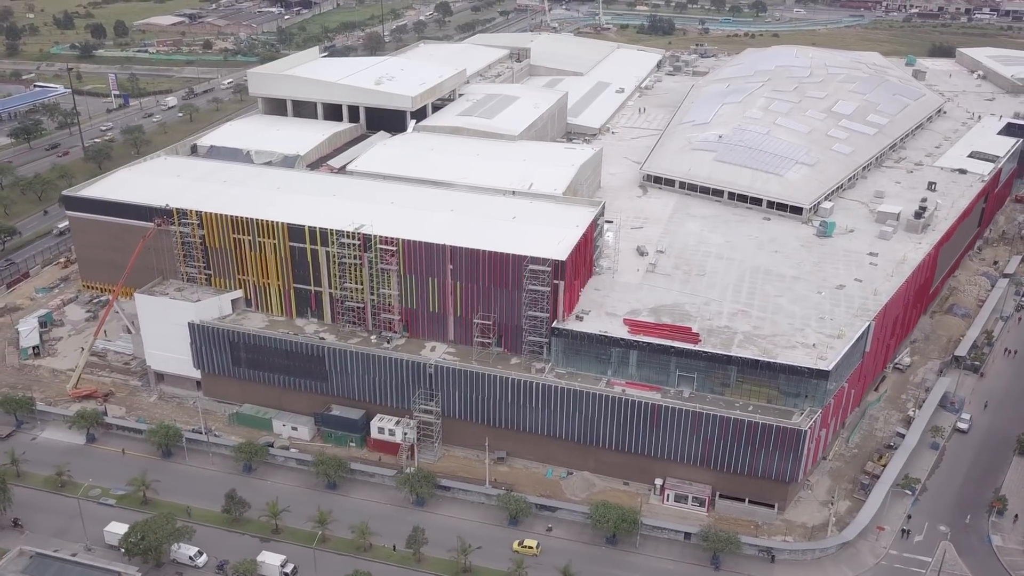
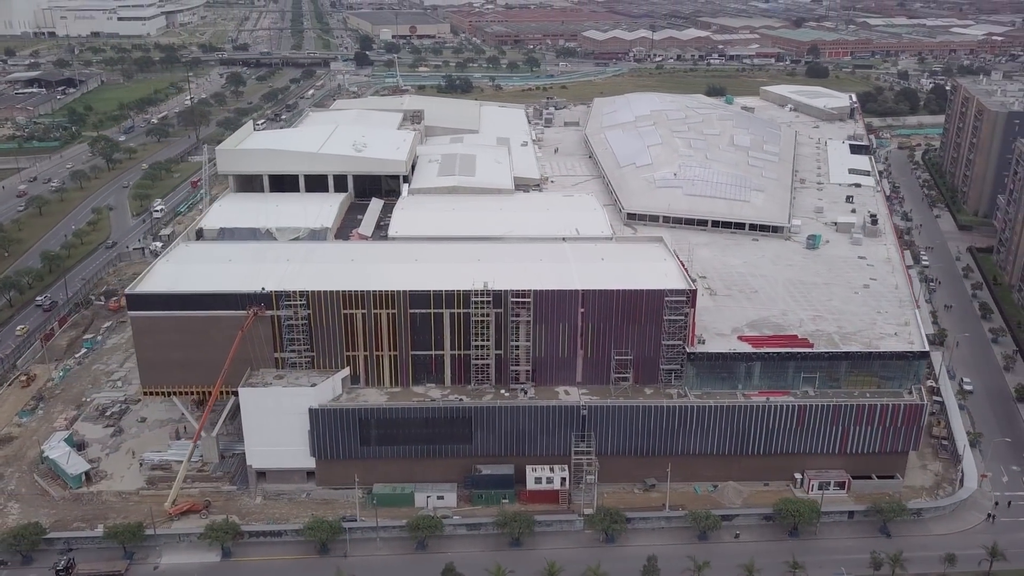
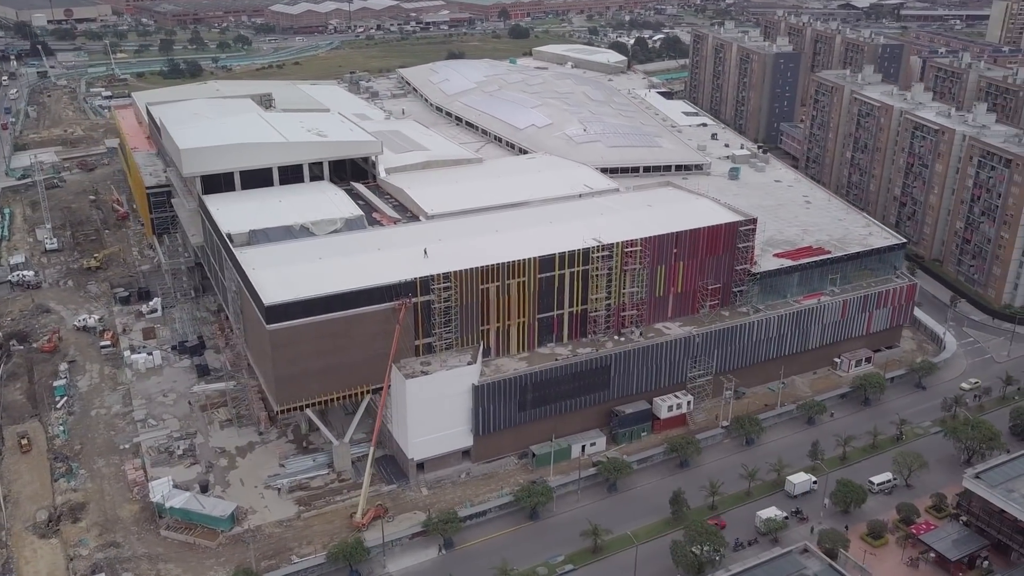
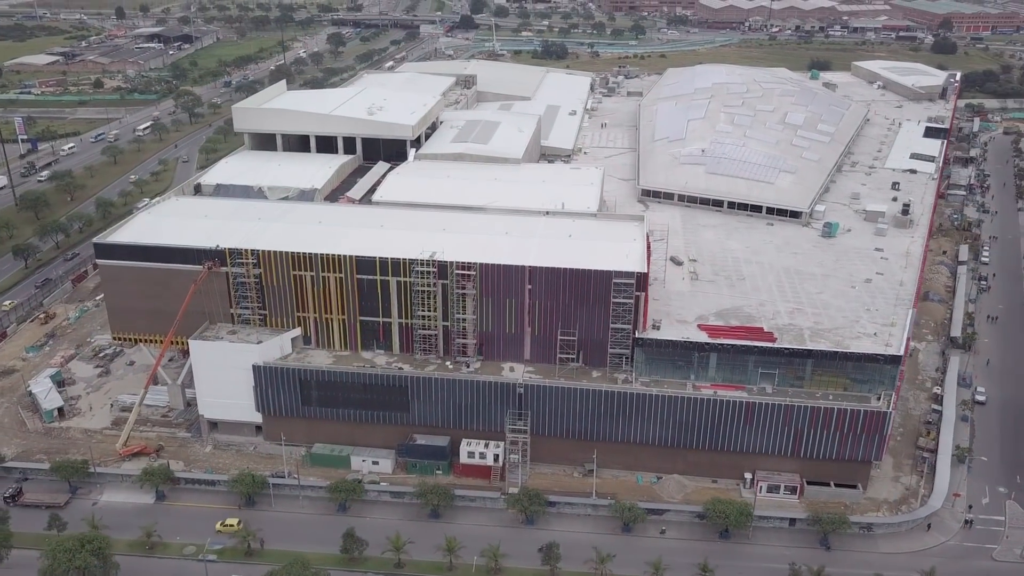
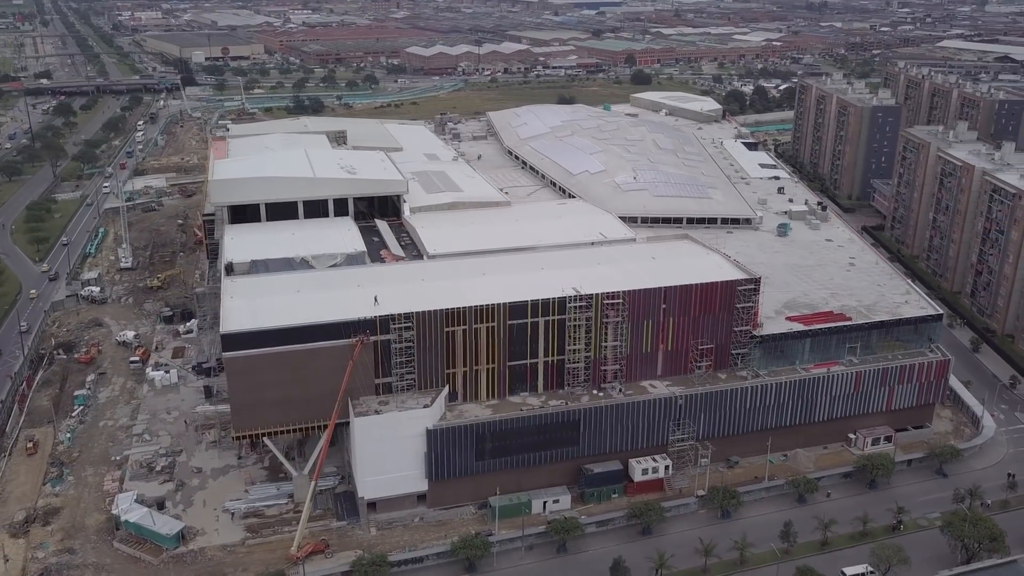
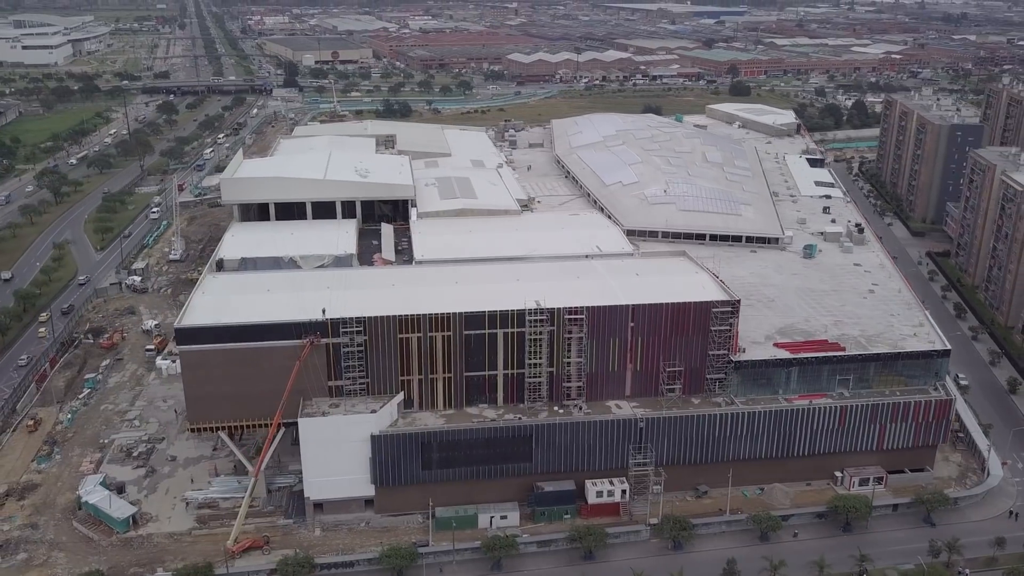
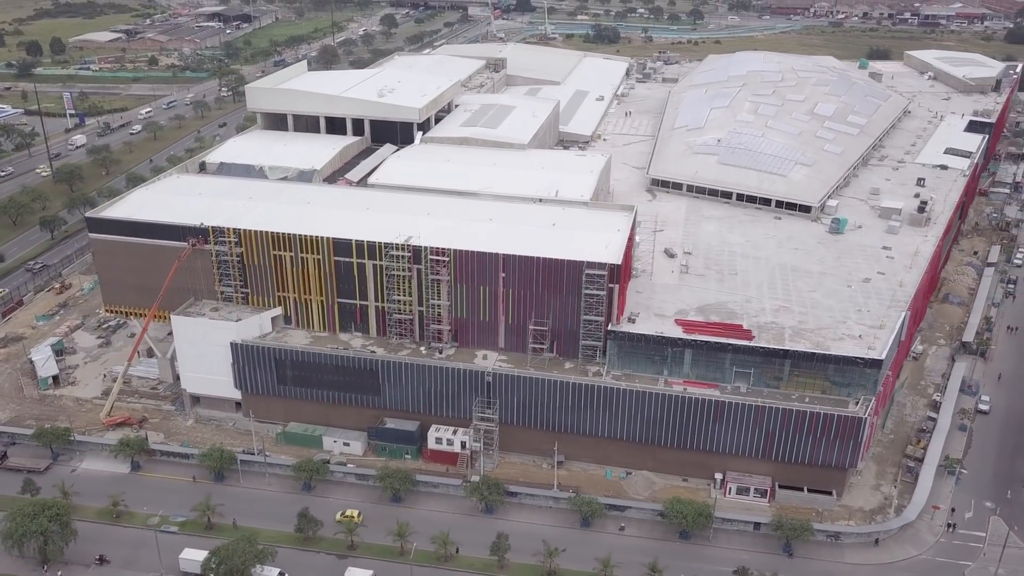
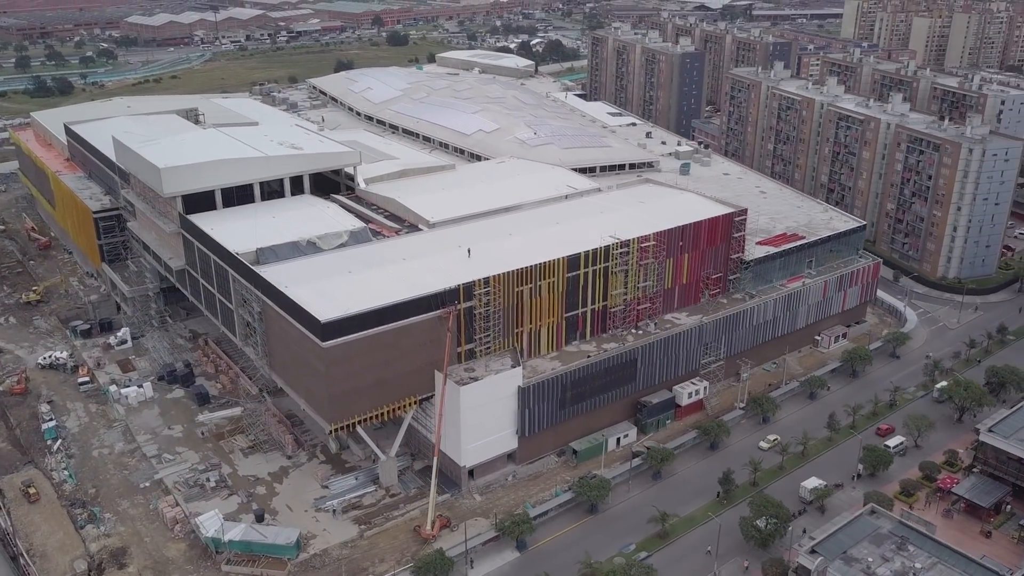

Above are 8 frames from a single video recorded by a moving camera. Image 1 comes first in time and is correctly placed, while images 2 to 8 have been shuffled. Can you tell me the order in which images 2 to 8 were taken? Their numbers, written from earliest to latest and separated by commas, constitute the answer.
7, 4, 2, 6, 5, 3, 8
